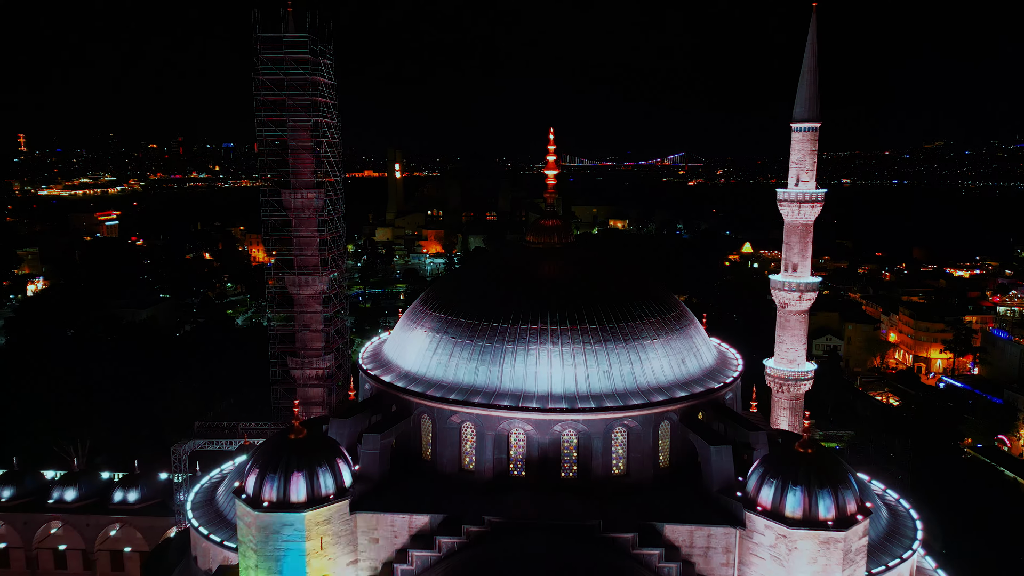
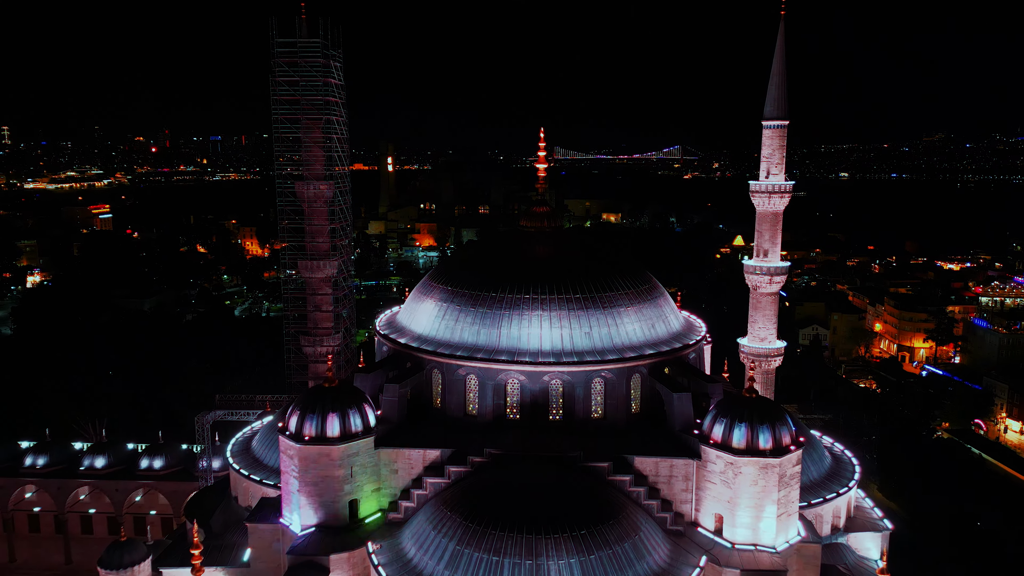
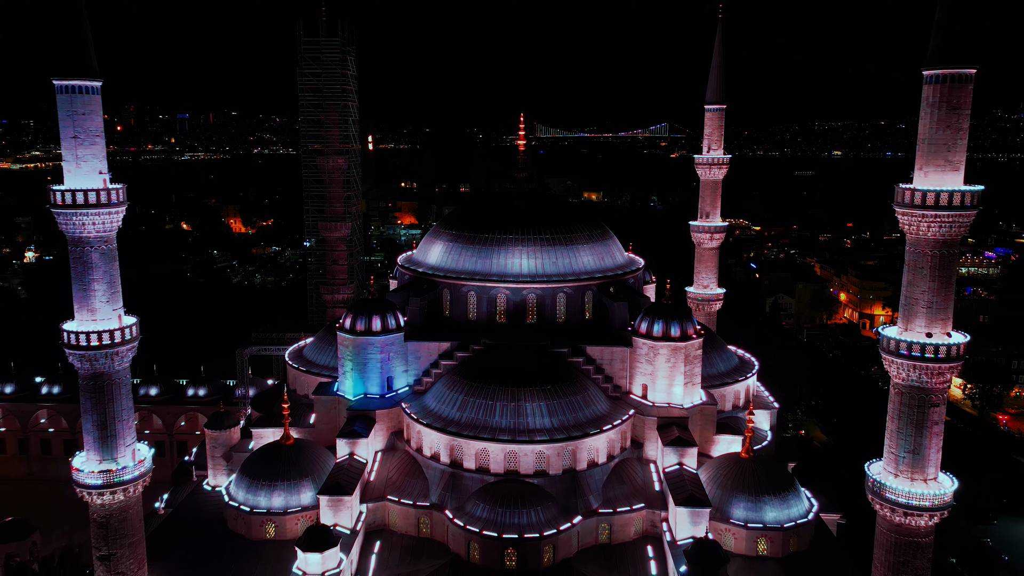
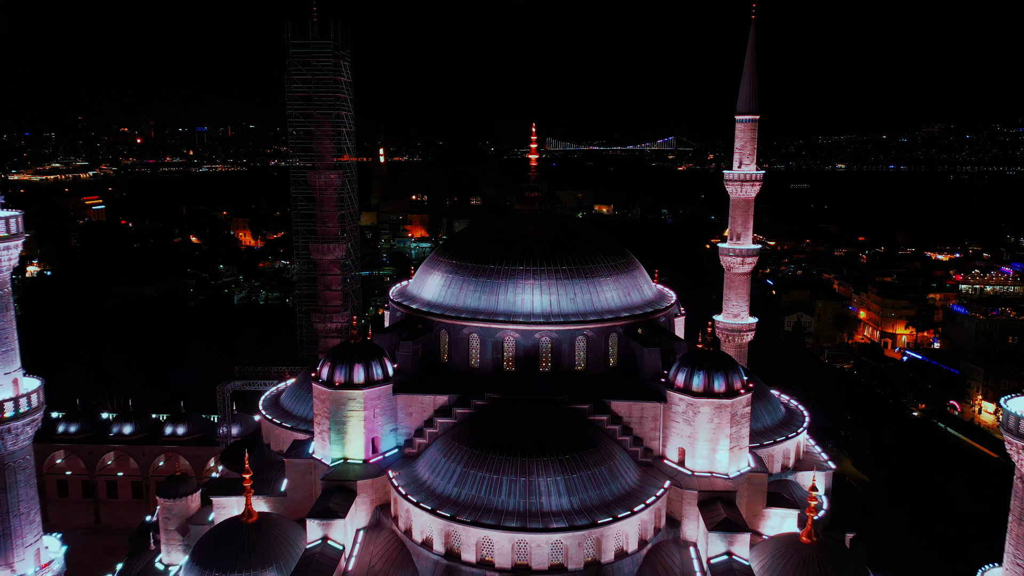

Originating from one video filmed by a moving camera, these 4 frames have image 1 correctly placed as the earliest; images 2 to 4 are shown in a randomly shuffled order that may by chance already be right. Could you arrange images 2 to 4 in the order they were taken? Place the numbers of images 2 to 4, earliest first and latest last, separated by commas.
2, 4, 3
